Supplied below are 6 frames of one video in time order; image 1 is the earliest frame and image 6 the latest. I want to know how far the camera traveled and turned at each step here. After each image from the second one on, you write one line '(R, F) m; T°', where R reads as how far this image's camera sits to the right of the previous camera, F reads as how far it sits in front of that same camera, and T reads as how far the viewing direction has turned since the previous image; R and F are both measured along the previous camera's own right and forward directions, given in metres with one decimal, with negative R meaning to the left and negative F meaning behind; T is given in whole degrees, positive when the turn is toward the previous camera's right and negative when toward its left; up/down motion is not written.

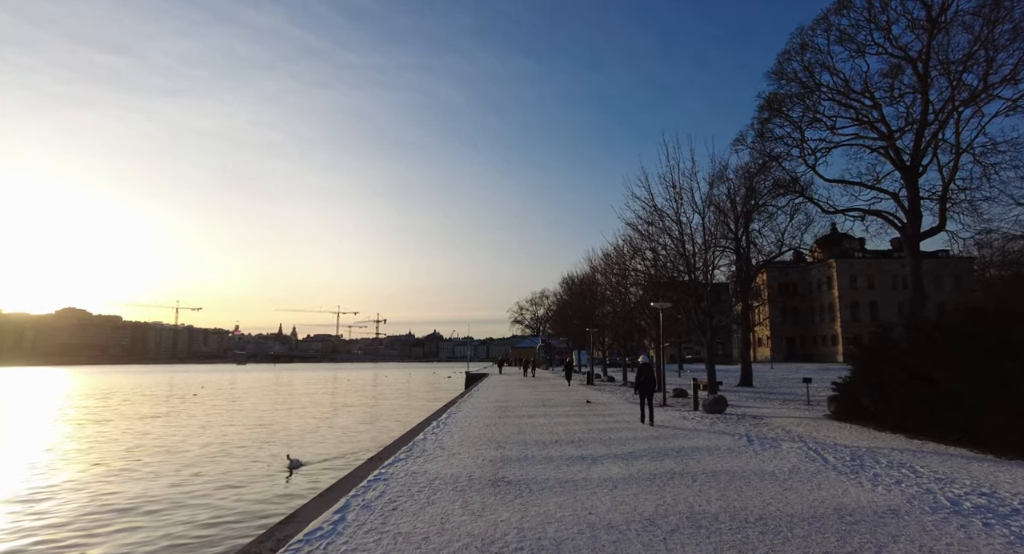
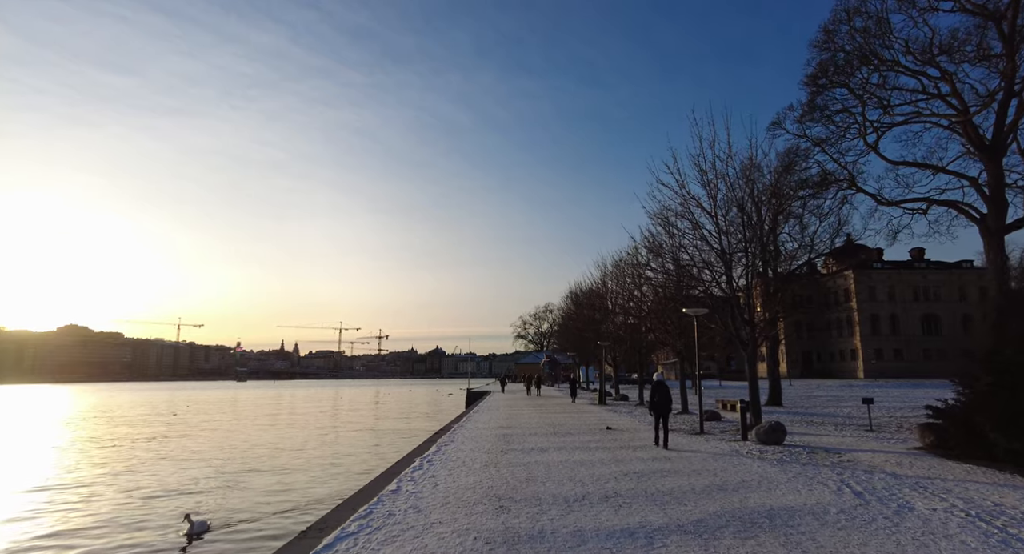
(0.0, +2.5) m; 0°
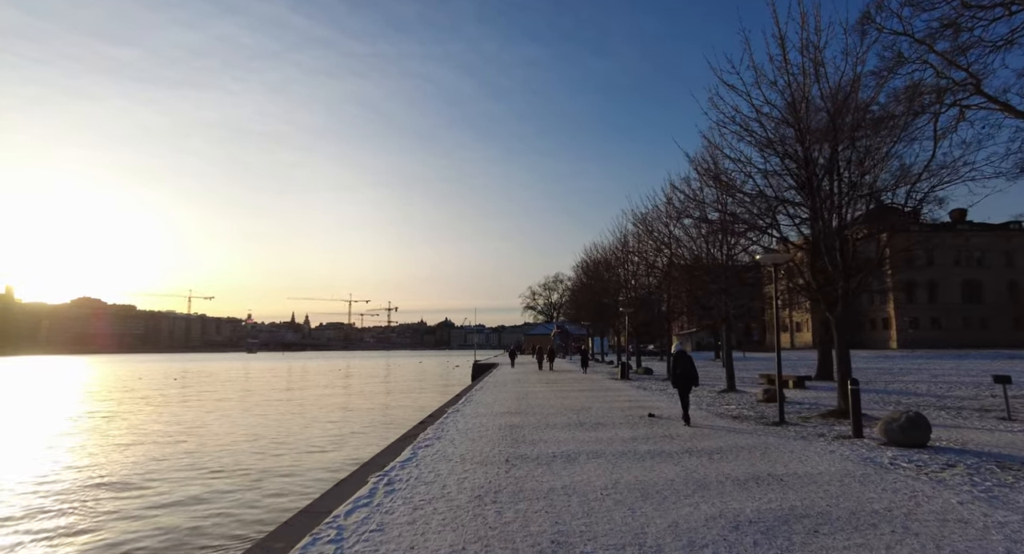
(0.0, +3.6) m; -1°
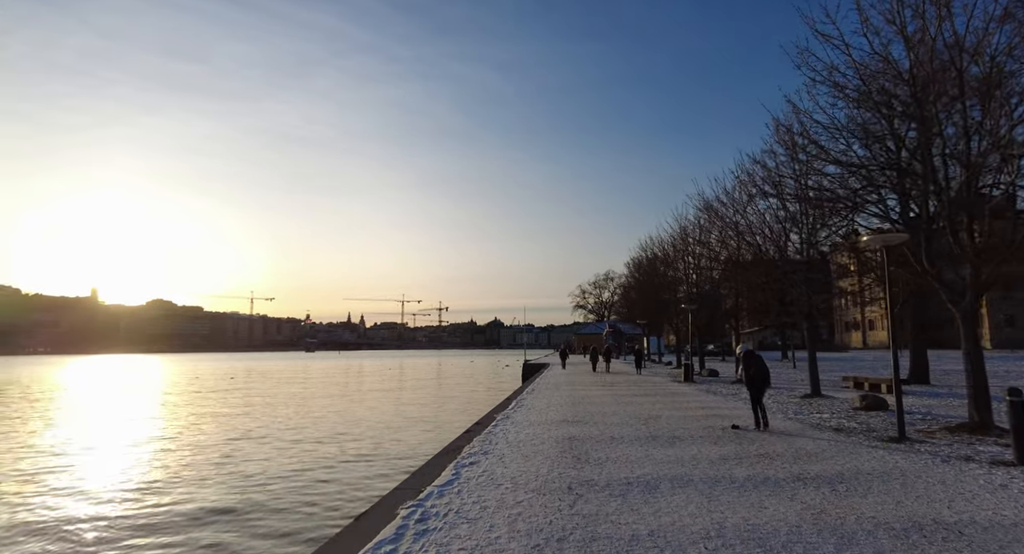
(-0.1, +1.3) m; -5°
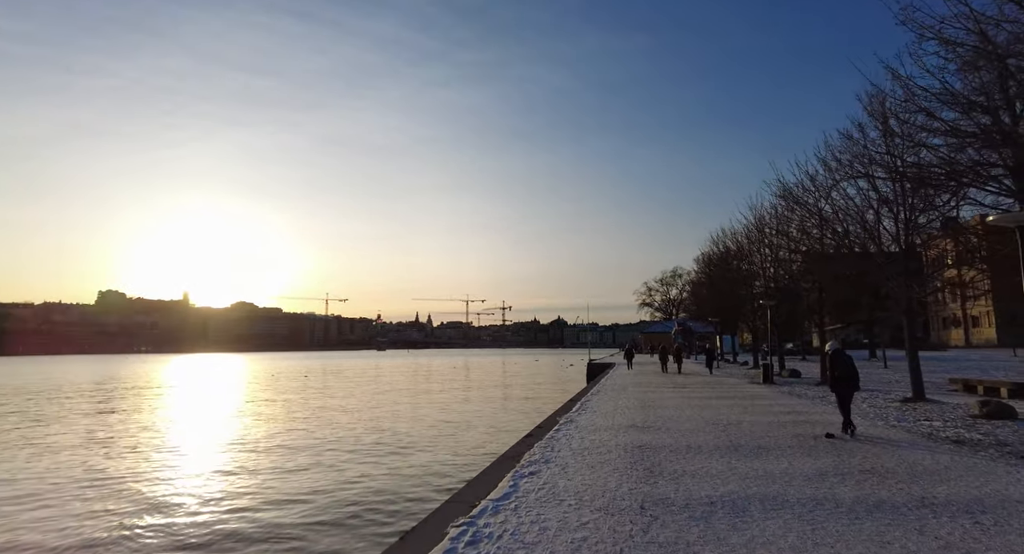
(0.0, +0.6) m; -7°
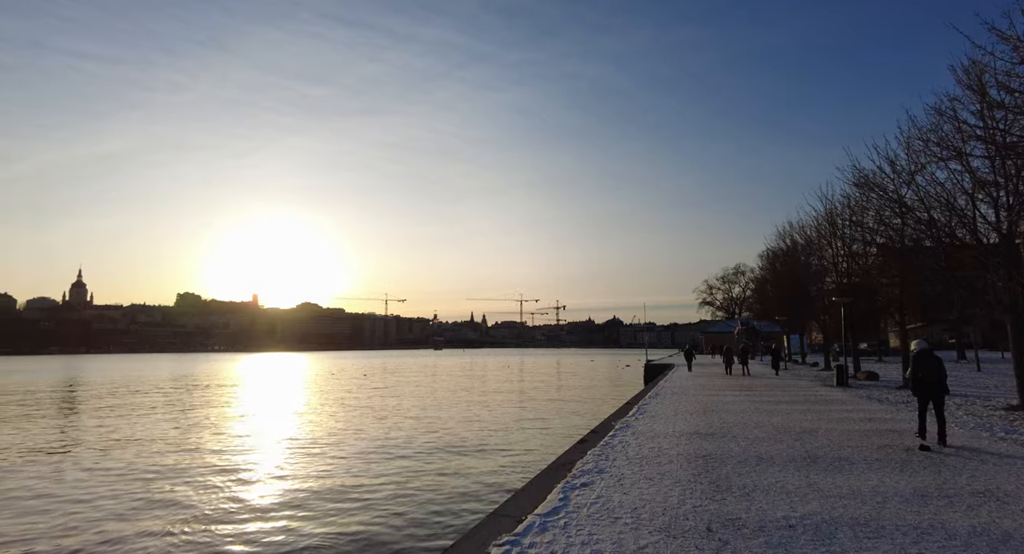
(+0.1, +0.5) m; -6°
